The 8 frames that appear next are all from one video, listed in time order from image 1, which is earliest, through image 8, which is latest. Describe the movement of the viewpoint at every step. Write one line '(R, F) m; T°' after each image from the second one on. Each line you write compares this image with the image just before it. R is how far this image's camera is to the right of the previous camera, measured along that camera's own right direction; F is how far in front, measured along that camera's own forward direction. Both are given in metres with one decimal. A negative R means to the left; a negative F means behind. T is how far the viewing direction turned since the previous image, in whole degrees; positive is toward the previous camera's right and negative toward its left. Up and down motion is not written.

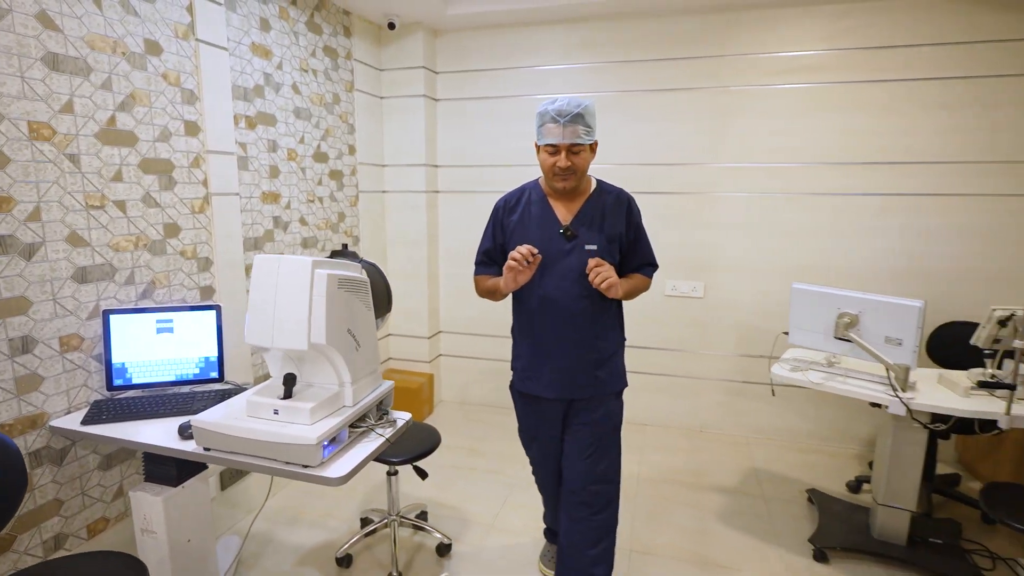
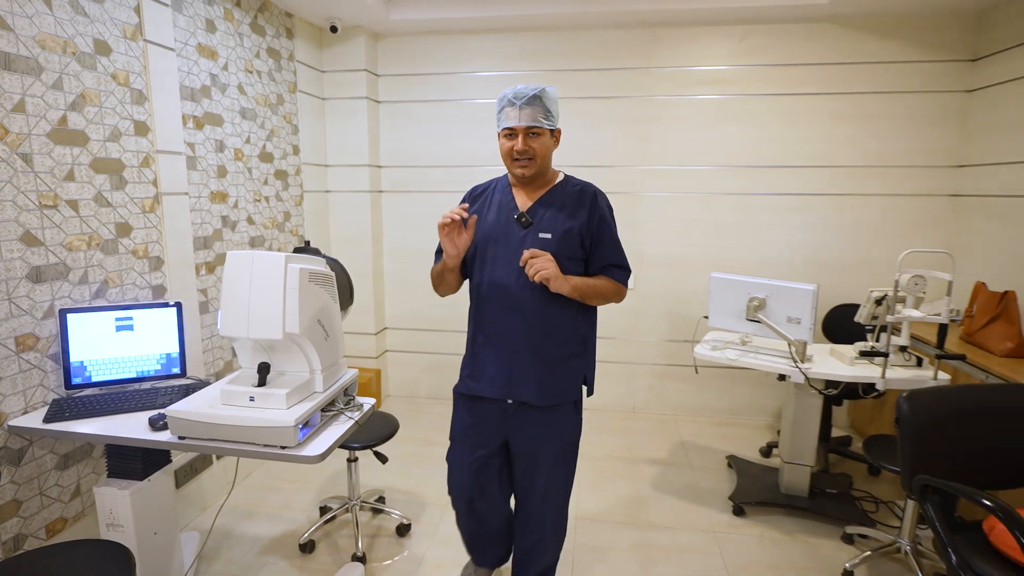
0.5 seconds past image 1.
(-0.1, -0.2) m; +7°
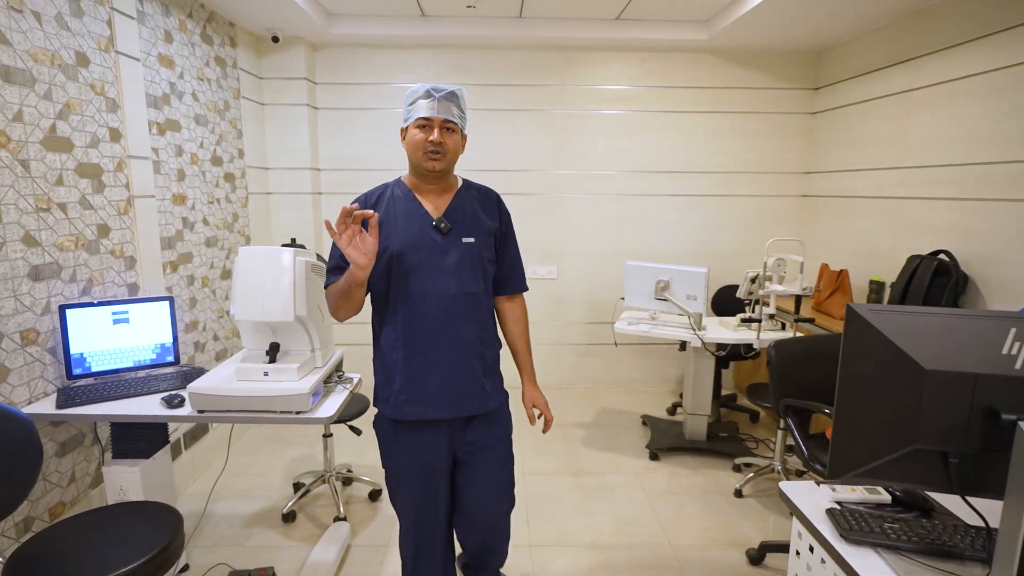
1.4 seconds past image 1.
(-0.2, -0.4) m; +10°
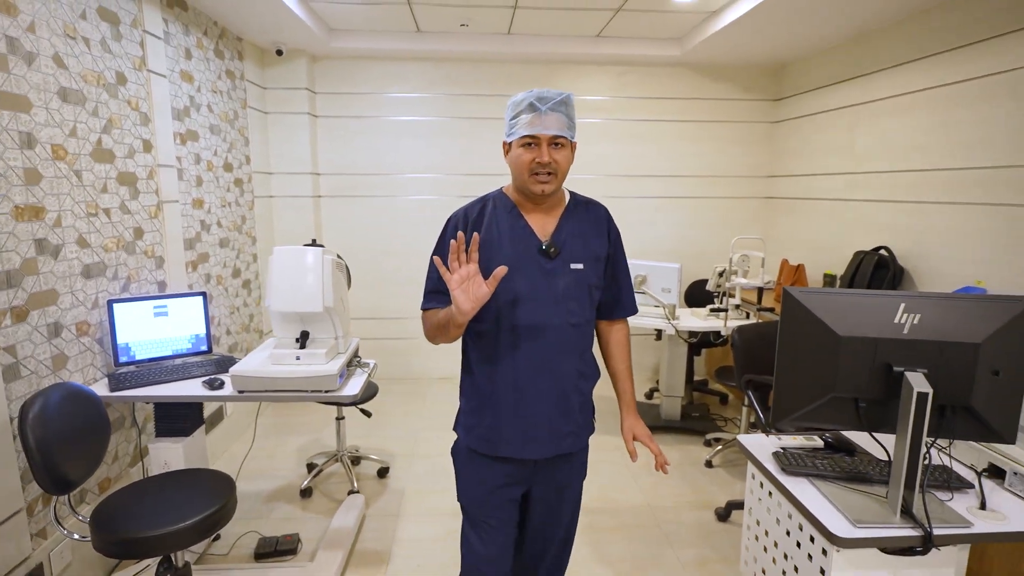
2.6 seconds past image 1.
(-0.1, -0.3) m; +2°
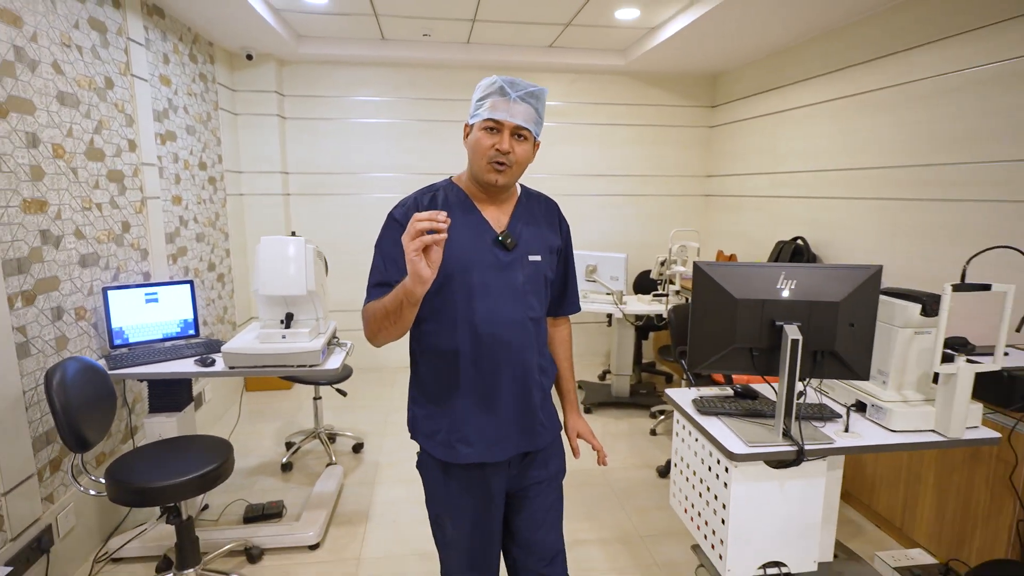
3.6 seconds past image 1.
(0.0, -0.3) m; +4°
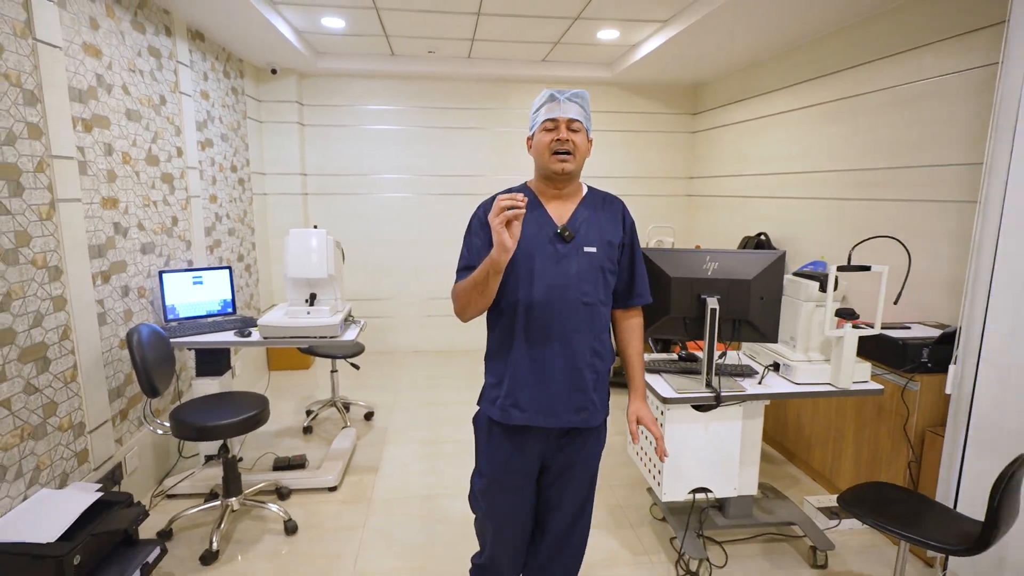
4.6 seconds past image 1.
(+0.1, -0.4) m; -1°
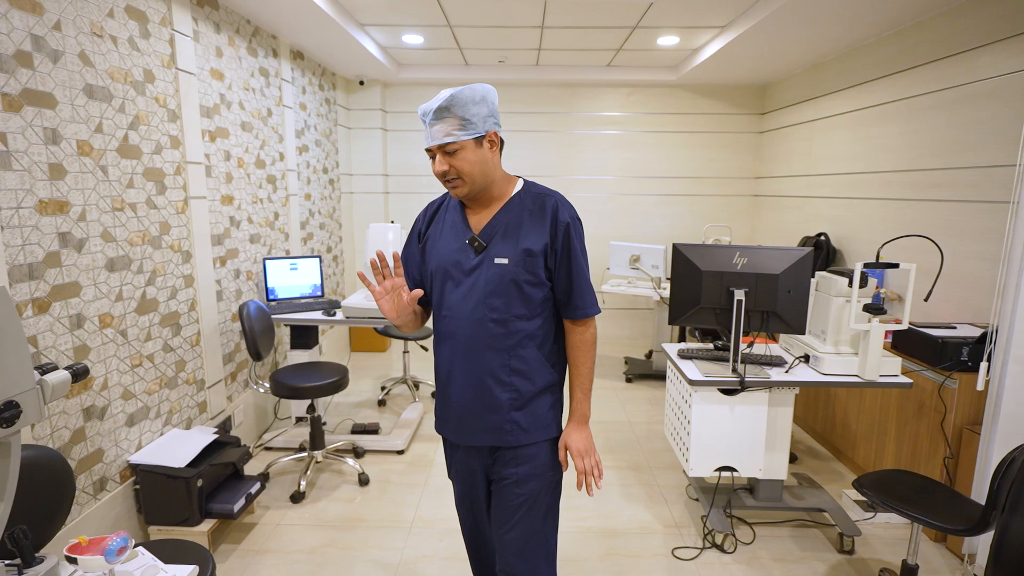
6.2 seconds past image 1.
(+0.1, -0.3) m; -8°
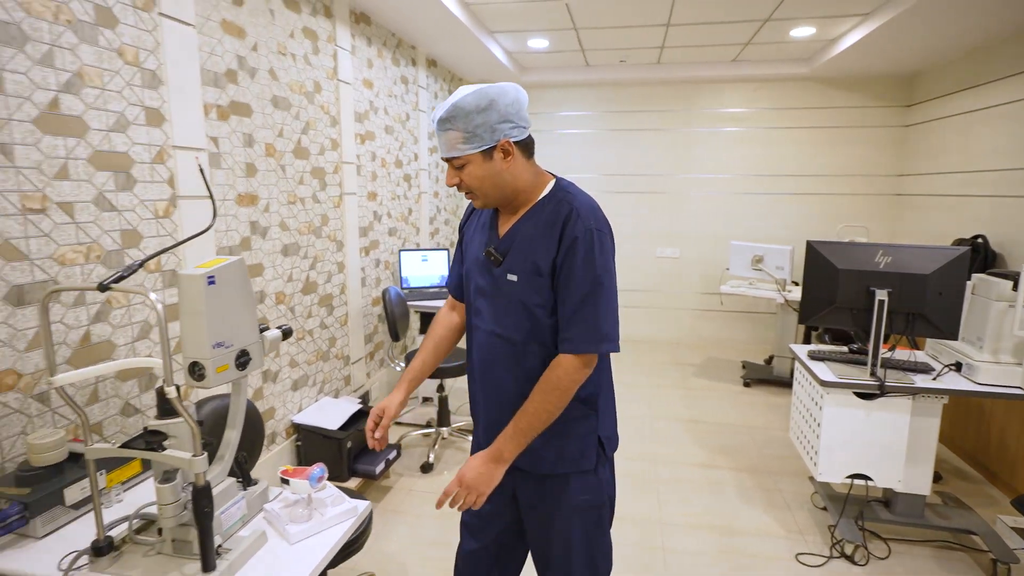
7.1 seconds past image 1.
(-0.1, -0.1) m; -11°
